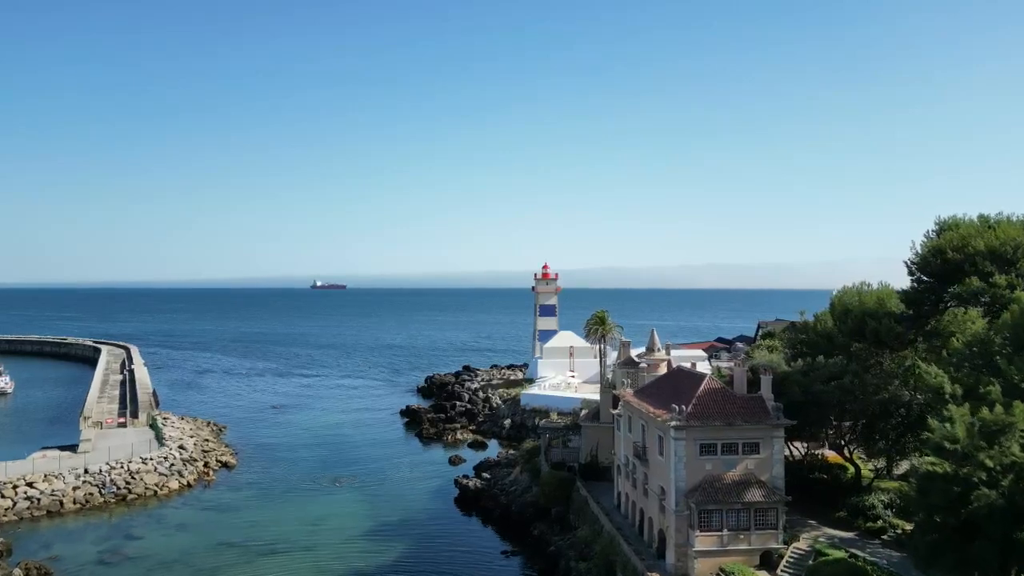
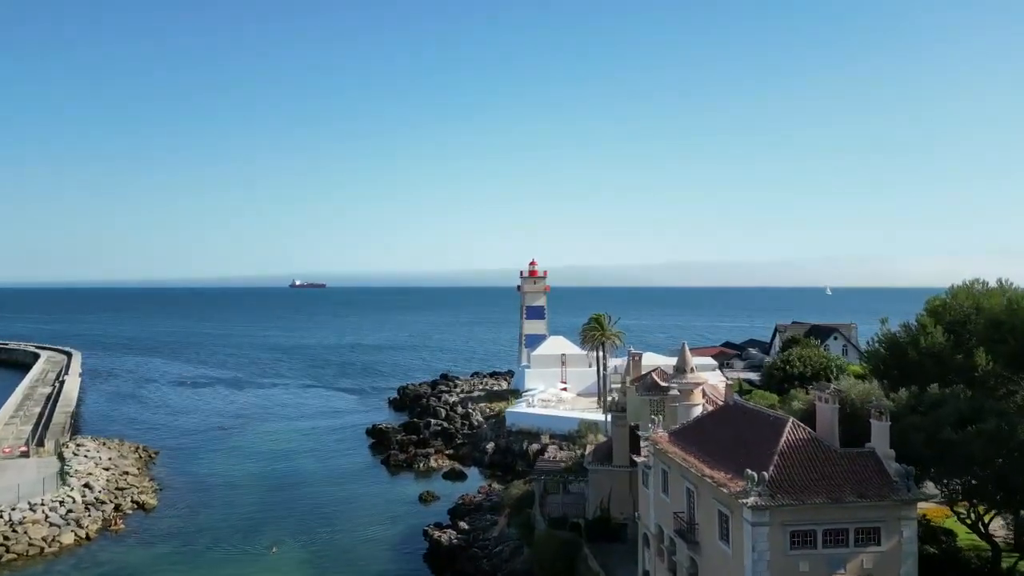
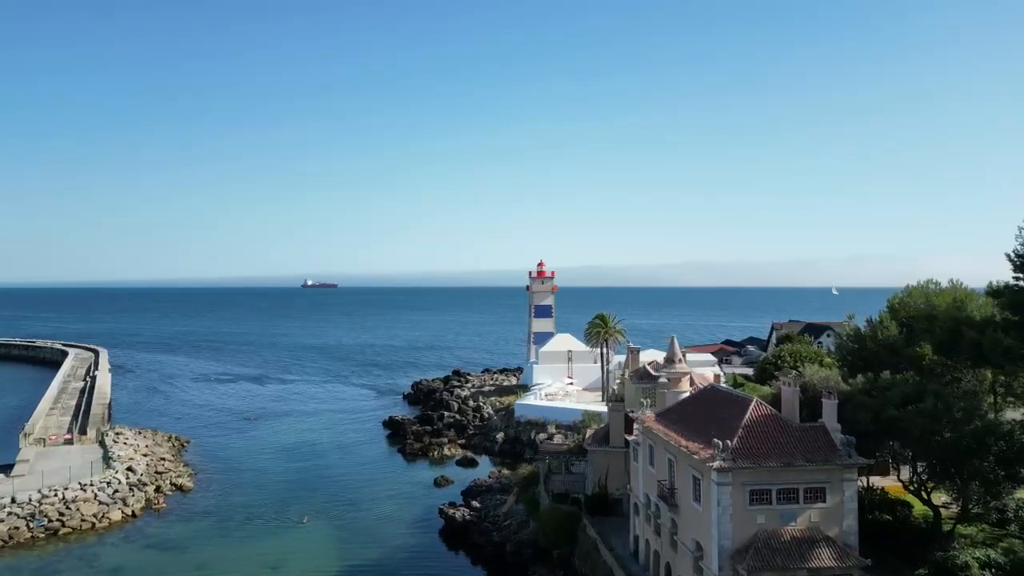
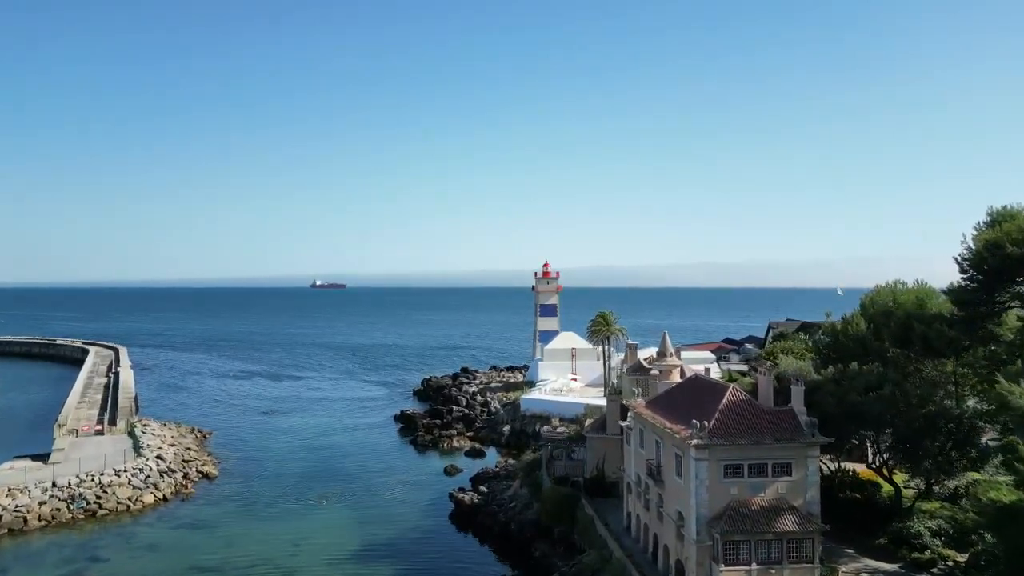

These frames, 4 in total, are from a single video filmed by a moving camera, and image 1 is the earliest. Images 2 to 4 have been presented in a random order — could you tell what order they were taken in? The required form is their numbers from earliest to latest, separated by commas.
4, 3, 2
